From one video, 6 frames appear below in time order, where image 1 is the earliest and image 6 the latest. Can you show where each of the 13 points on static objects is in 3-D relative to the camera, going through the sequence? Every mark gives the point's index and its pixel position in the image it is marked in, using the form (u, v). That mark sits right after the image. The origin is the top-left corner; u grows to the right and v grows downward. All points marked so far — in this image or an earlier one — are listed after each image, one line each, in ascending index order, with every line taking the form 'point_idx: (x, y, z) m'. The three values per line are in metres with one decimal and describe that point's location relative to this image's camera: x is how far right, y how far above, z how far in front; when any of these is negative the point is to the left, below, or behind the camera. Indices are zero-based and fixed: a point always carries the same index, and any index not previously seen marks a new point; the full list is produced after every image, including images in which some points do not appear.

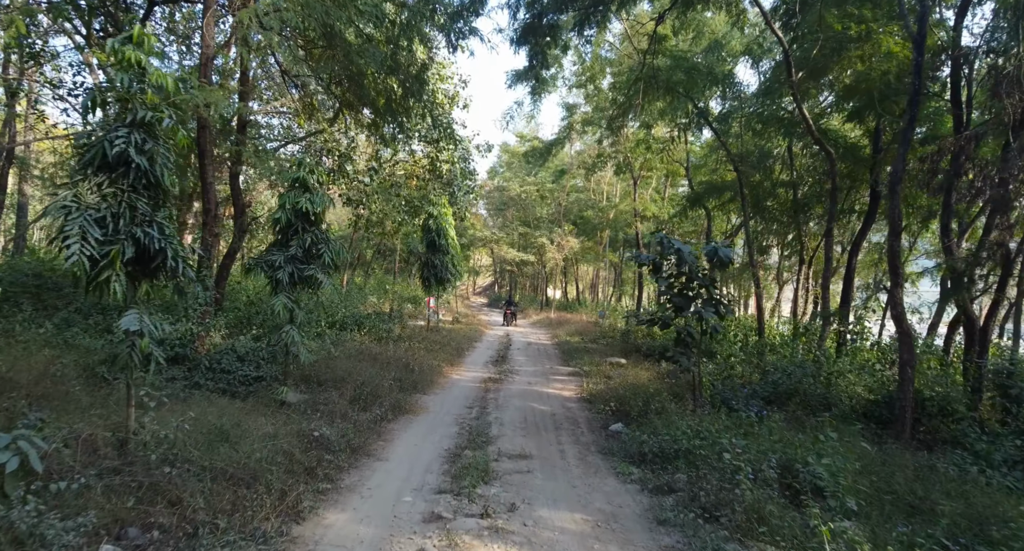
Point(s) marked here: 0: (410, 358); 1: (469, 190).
0: (-1.7, -1.4, +10.3) m
1: (-1.3, +2.6, +19.2) m
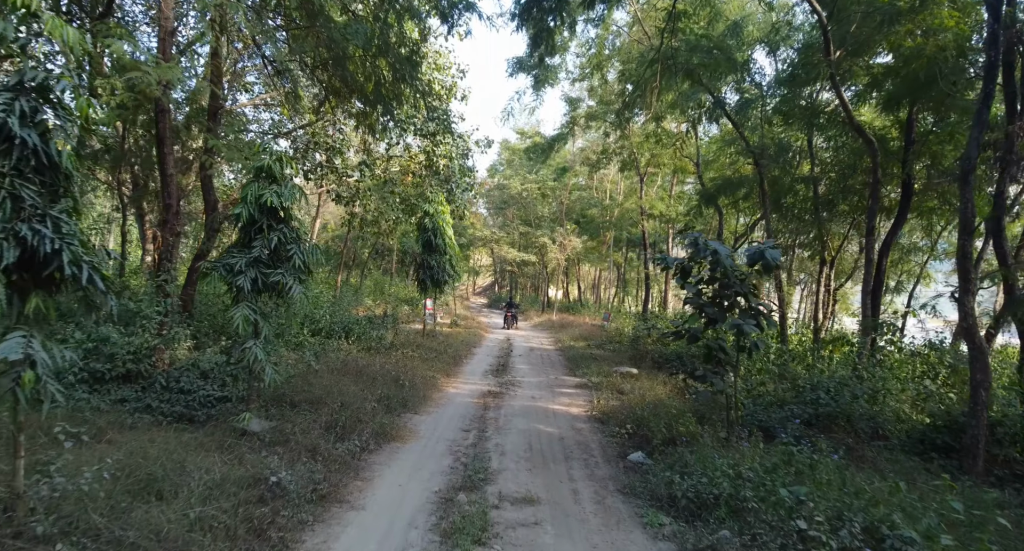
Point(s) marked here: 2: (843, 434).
0: (-1.6, -1.4, +9.3) m
1: (-1.3, +2.5, +18.2) m
2: (+3.4, -1.7, +6.6) m
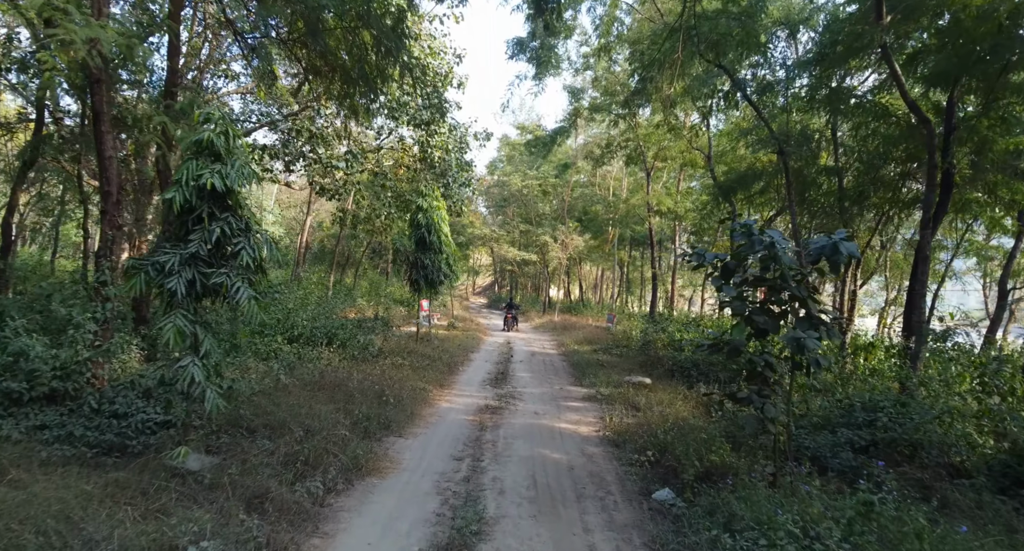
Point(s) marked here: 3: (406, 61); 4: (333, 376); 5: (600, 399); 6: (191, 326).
0: (-1.6, -1.4, +8.2) m
1: (-1.3, +2.5, +17.1) m
2: (+3.4, -1.7, +5.5) m
3: (-1.5, +3.1, +9.0) m
4: (-2.2, -1.2, +7.8) m
5: (+1.3, -1.8, +9.3) m
6: (-2.3, -0.4, +4.5) m
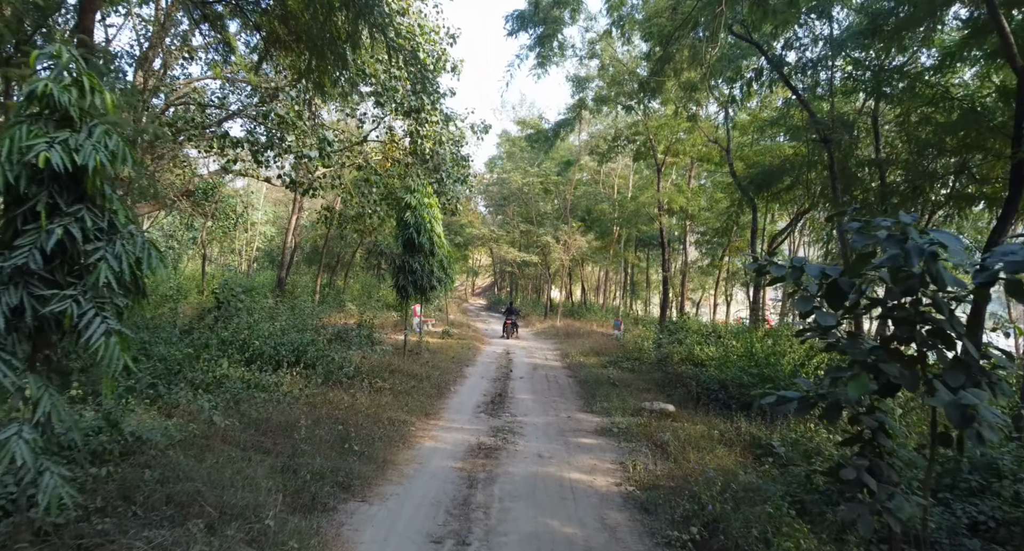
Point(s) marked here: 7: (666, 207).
0: (-1.7, -1.5, +6.7) m
1: (-1.3, +2.4, +15.6) m
2: (+3.4, -1.8, +3.9) m
3: (-1.5, +3.0, +7.4) m
4: (-2.2, -1.4, +6.2) m
5: (+1.3, -1.9, +7.7) m
6: (-2.3, -0.5, +3.0) m
7: (+4.8, +2.1, +19.9) m
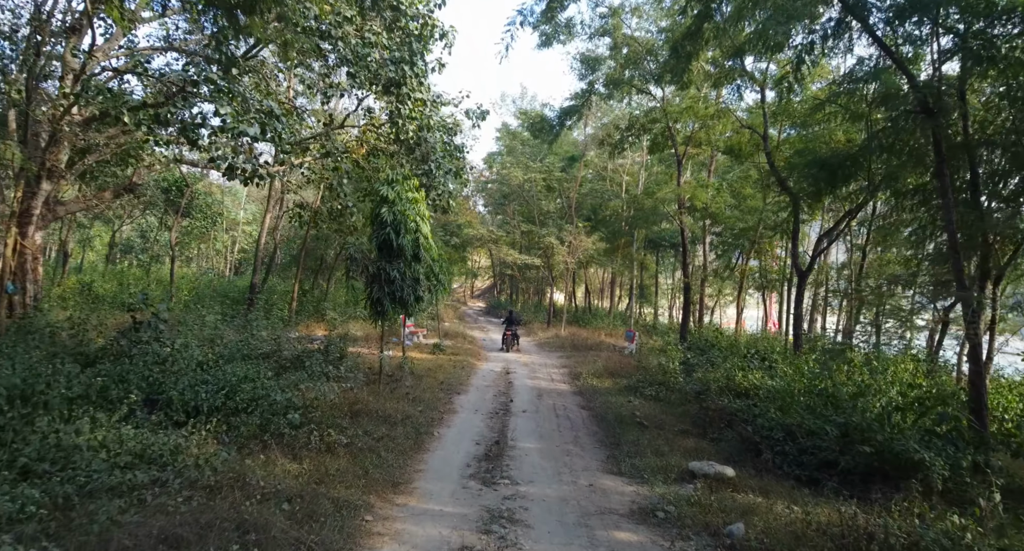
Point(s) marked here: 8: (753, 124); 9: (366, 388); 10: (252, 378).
0: (-1.6, -1.7, +4.4) m
1: (-1.3, +2.3, +13.3) m
2: (+3.4, -1.9, +1.6) m
3: (-1.5, +2.8, +5.1) m
4: (-2.2, -1.5, +3.9) m
5: (+1.3, -2.1, +5.4) m
6: (-2.3, -0.6, +0.7) m
7: (+4.9, +2.0, +17.6) m
8: (+5.6, +3.6, +14.8) m
9: (-2.1, -1.7, +9.2) m
10: (-3.0, -1.2, +7.4) m
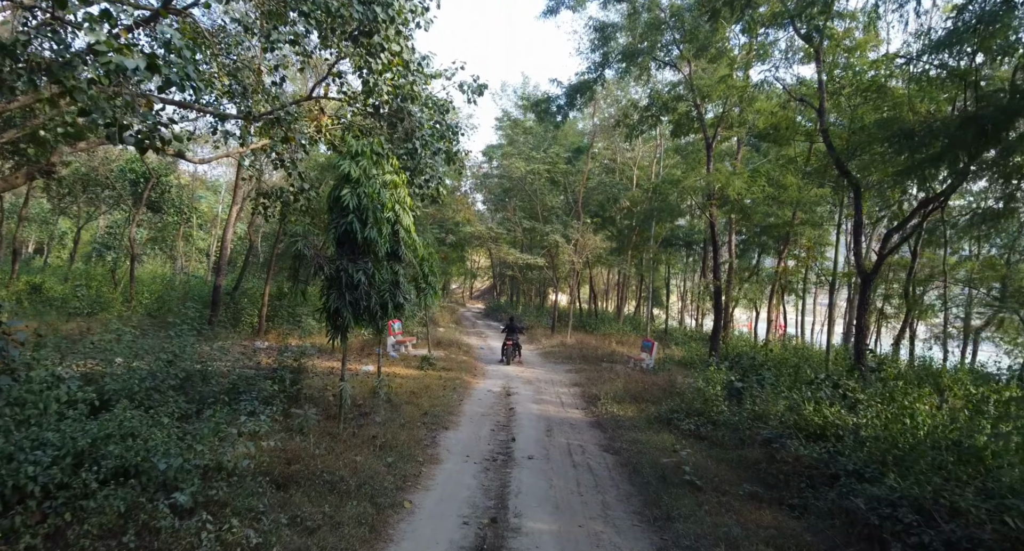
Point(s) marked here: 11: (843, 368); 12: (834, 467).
0: (-1.6, -1.7, +2.0) m
1: (-1.2, +2.2, +10.9) m
2: (+3.5, -2.0, -0.7) m
3: (-1.5, +2.8, +2.8) m
4: (-2.2, -1.5, +1.5) m
5: (+1.3, -2.1, +3.0) m
6: (-2.3, -0.6, -1.7) m
7: (+4.9, +1.9, +15.2) m
8: (+5.6, +3.5, +12.4) m
9: (-2.1, -1.7, +6.9) m
10: (-3.0, -1.2, +5.0) m
11: (+5.3, -1.5, +10.1) m
12: (+3.2, -1.9, +6.2) m
